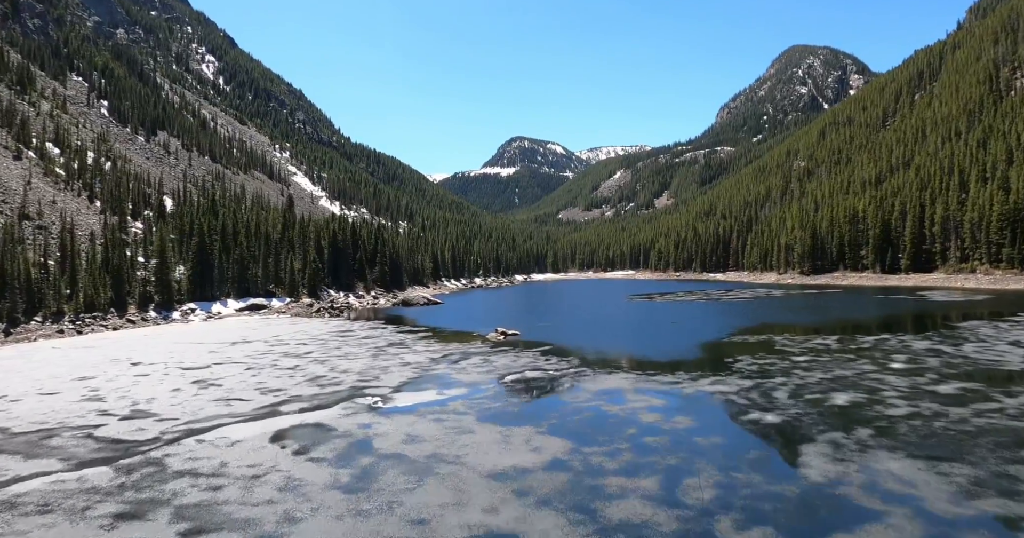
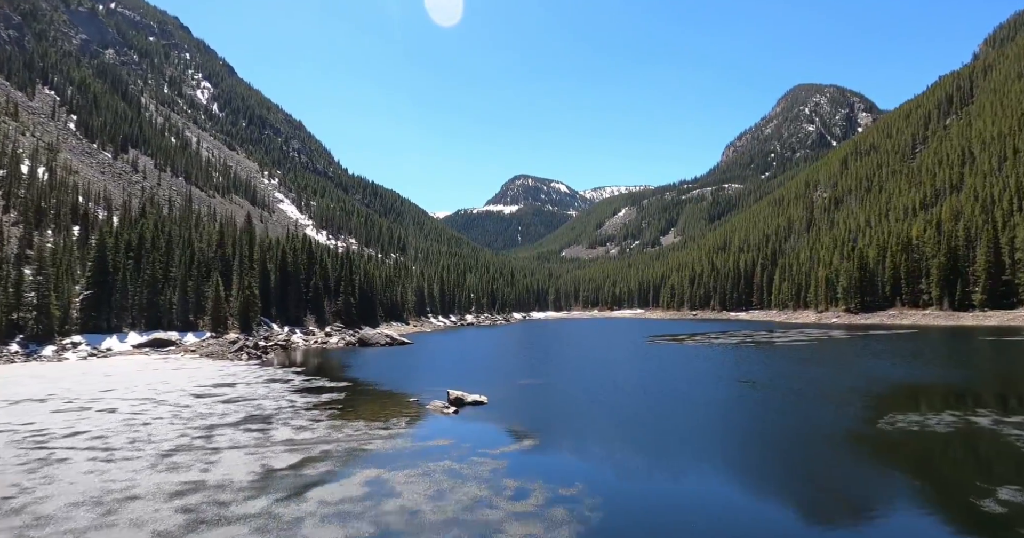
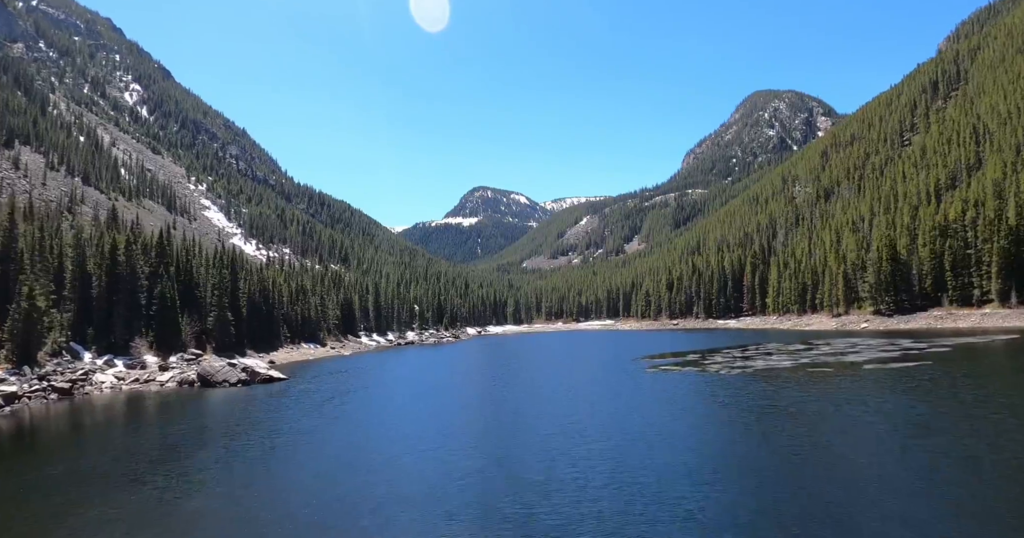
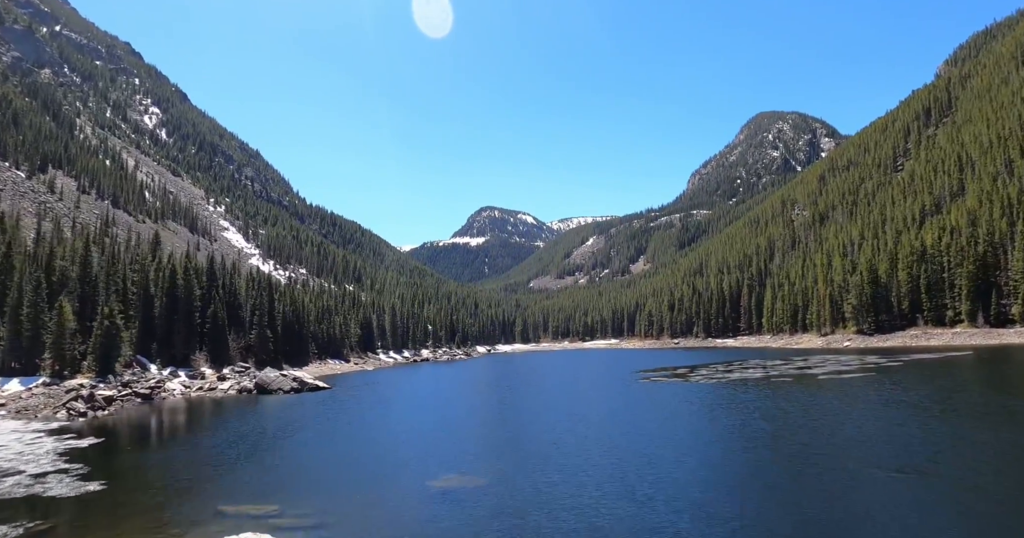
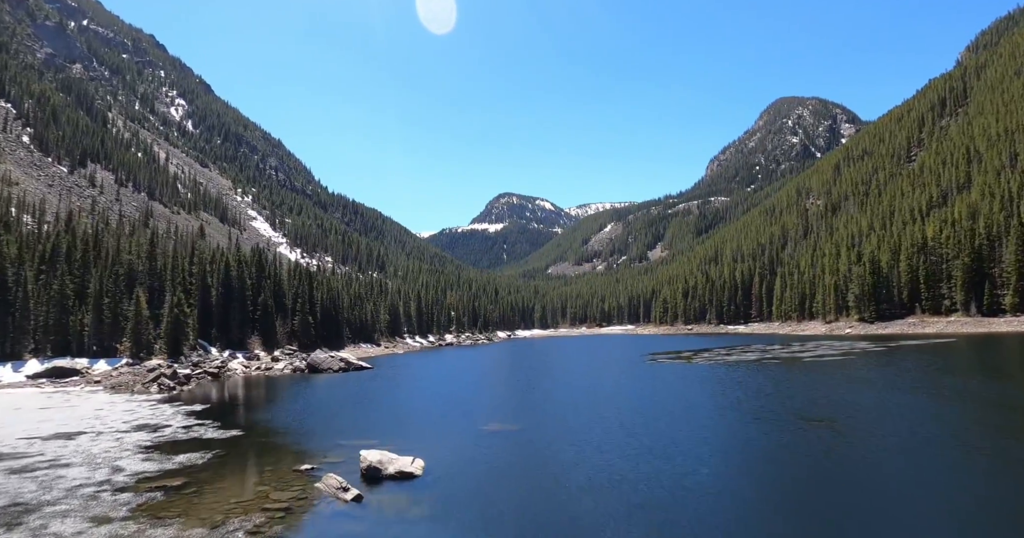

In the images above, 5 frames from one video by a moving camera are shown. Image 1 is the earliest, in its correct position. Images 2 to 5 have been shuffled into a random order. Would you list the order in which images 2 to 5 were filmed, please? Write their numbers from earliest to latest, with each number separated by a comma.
2, 5, 4, 3
